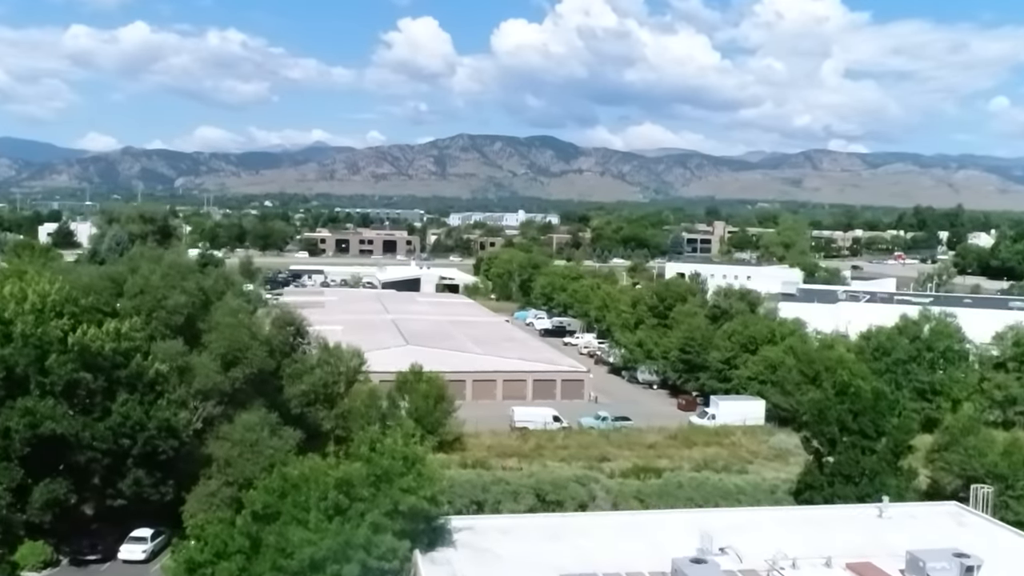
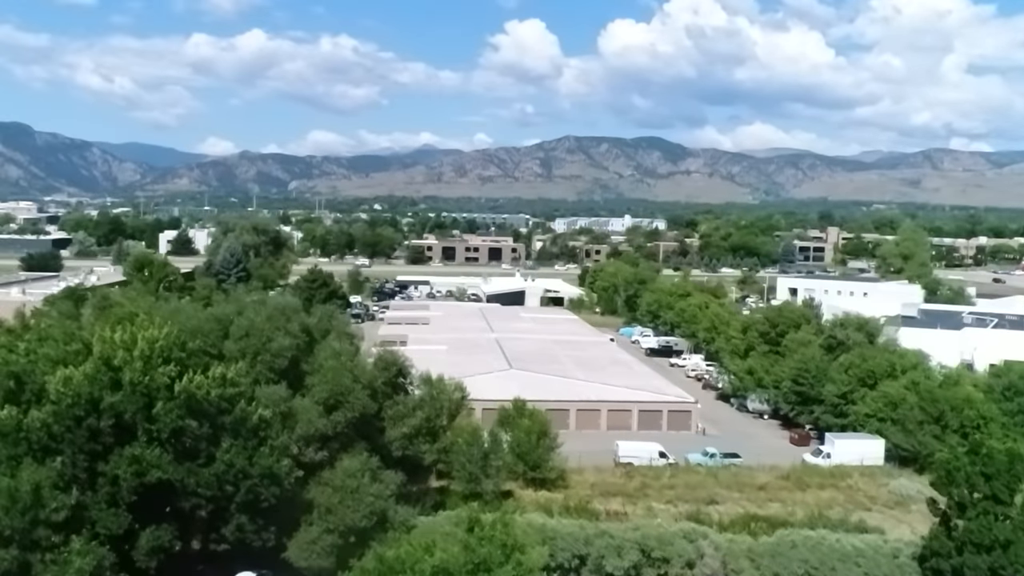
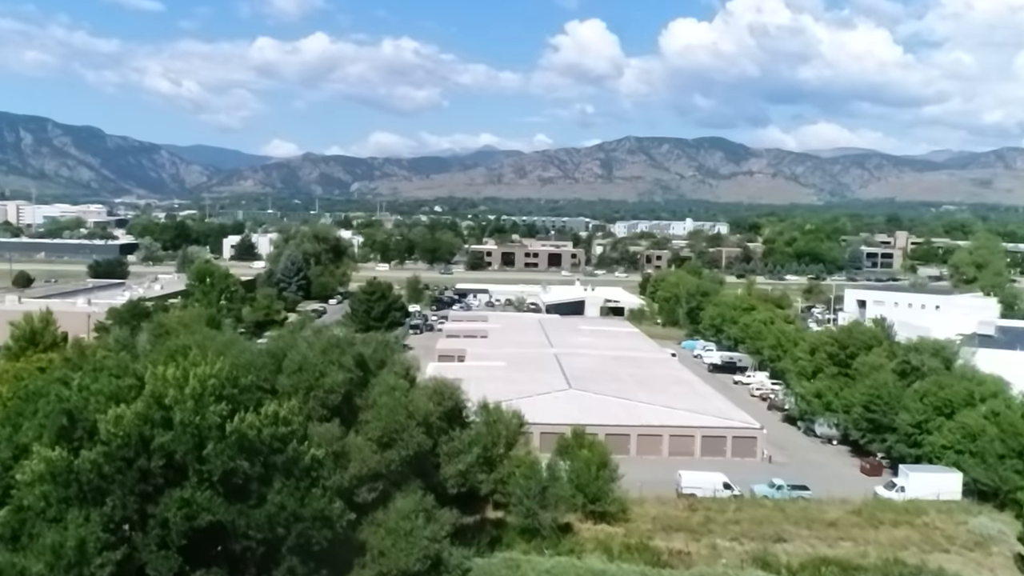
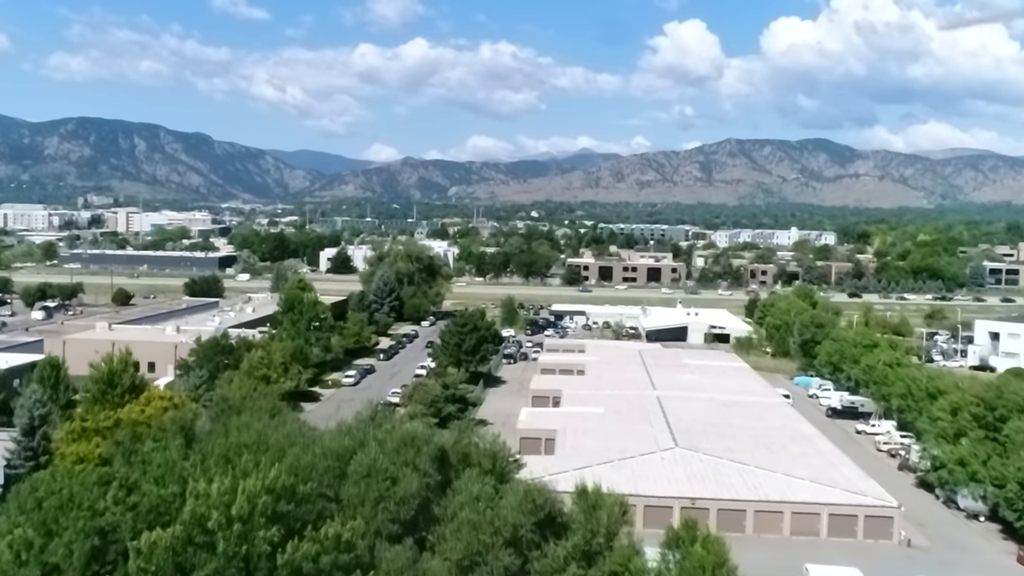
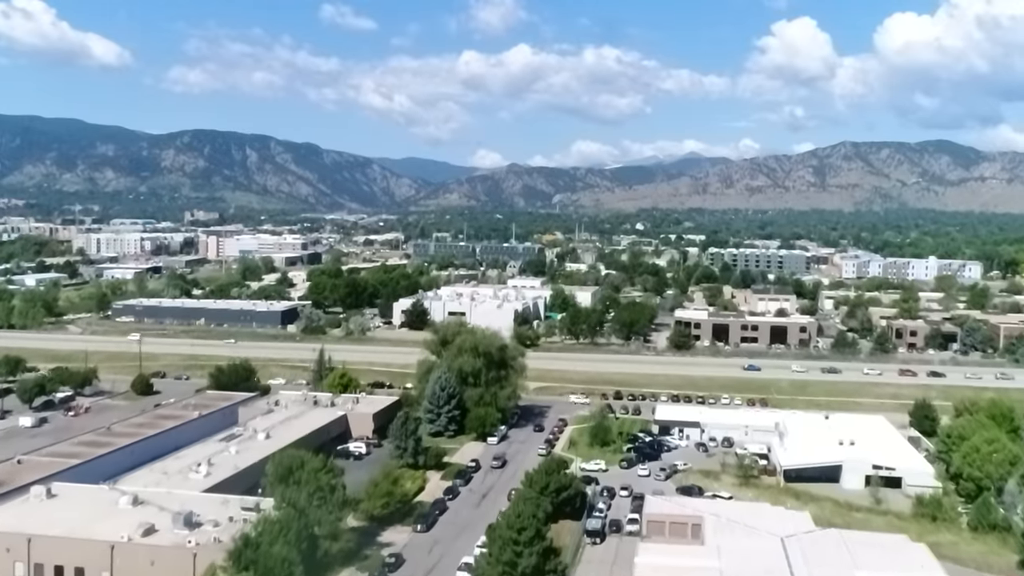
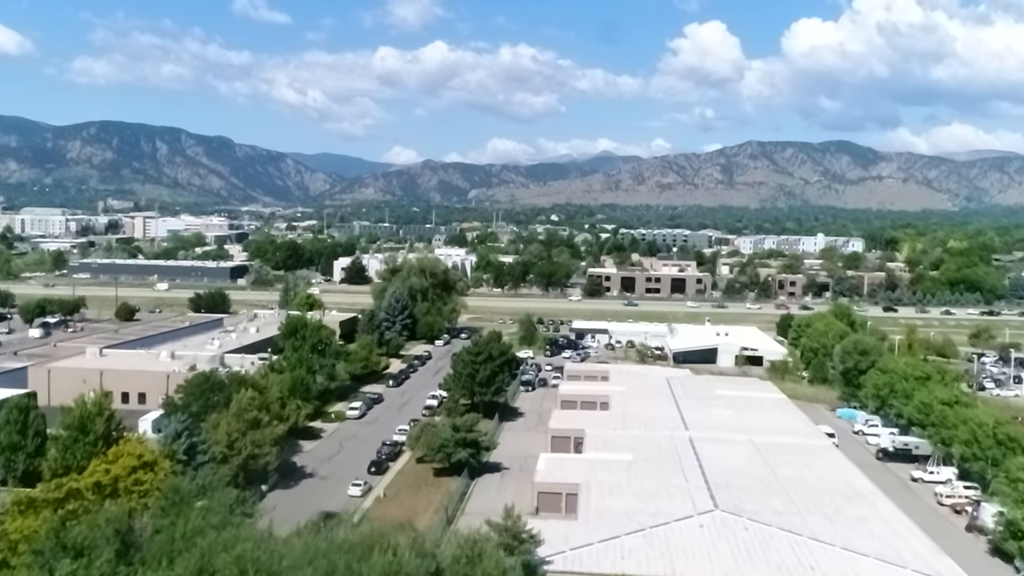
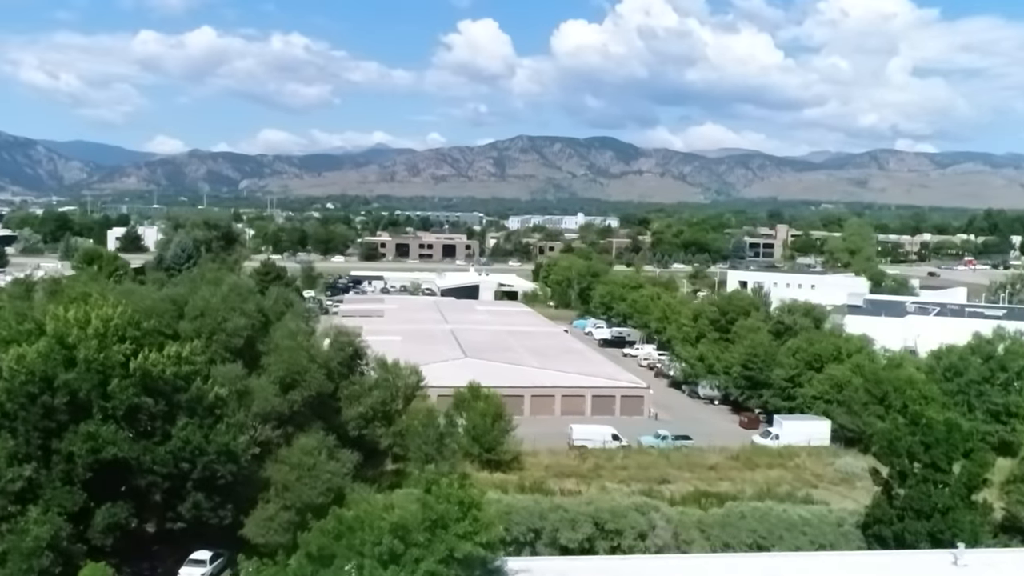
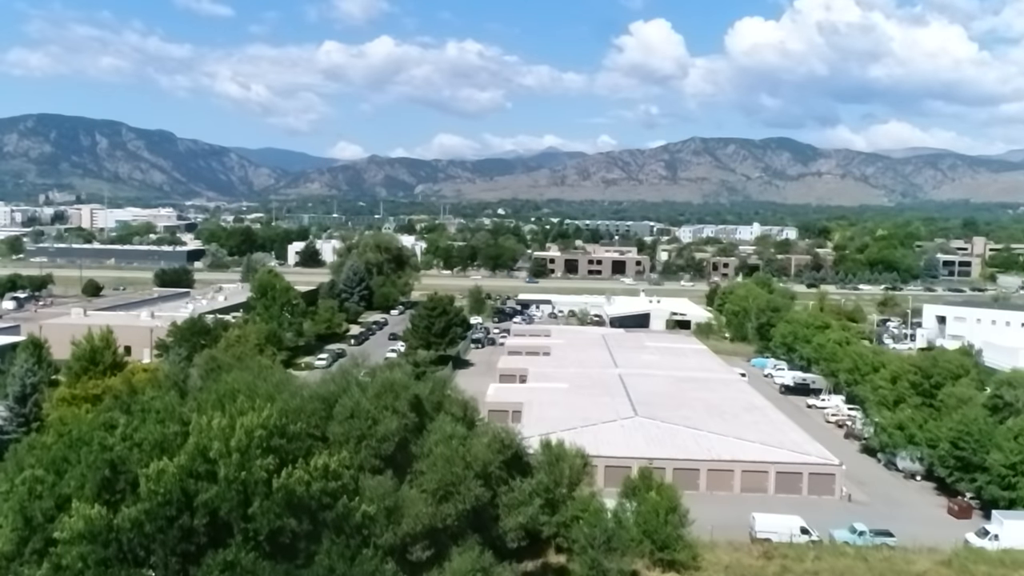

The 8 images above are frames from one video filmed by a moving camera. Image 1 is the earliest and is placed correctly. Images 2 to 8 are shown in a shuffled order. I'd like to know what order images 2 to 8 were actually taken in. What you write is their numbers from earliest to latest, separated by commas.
7, 2, 3, 8, 4, 6, 5
